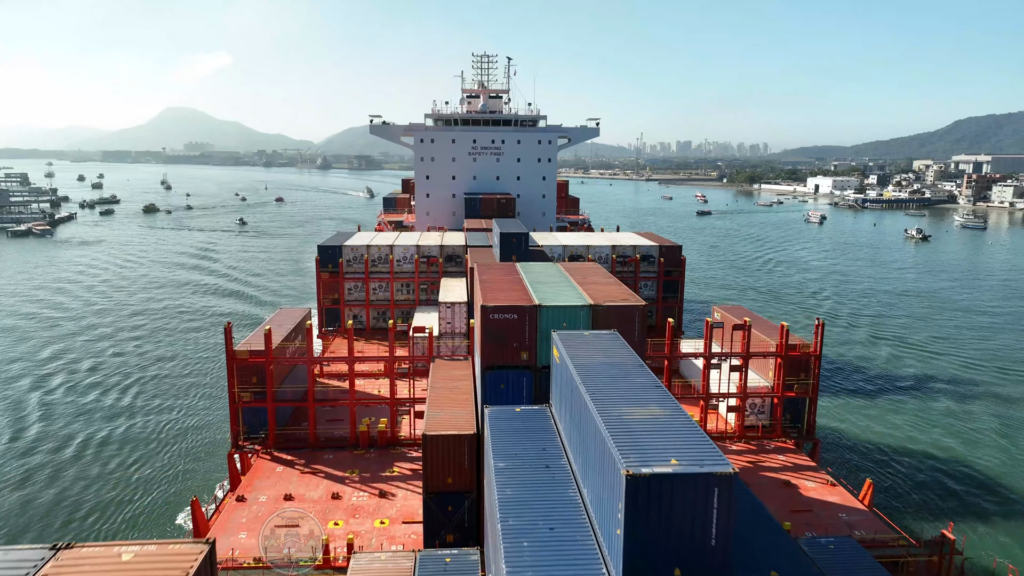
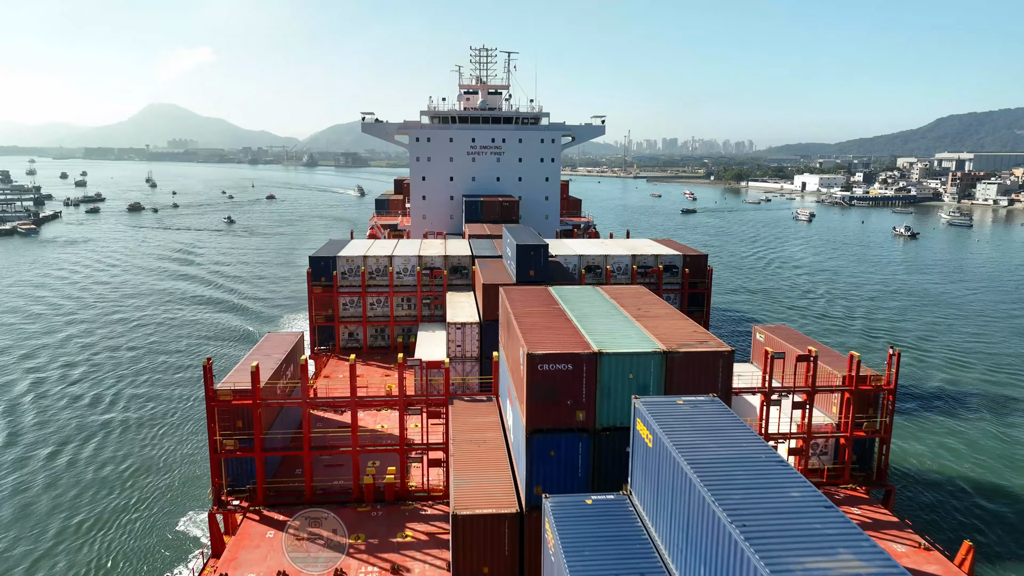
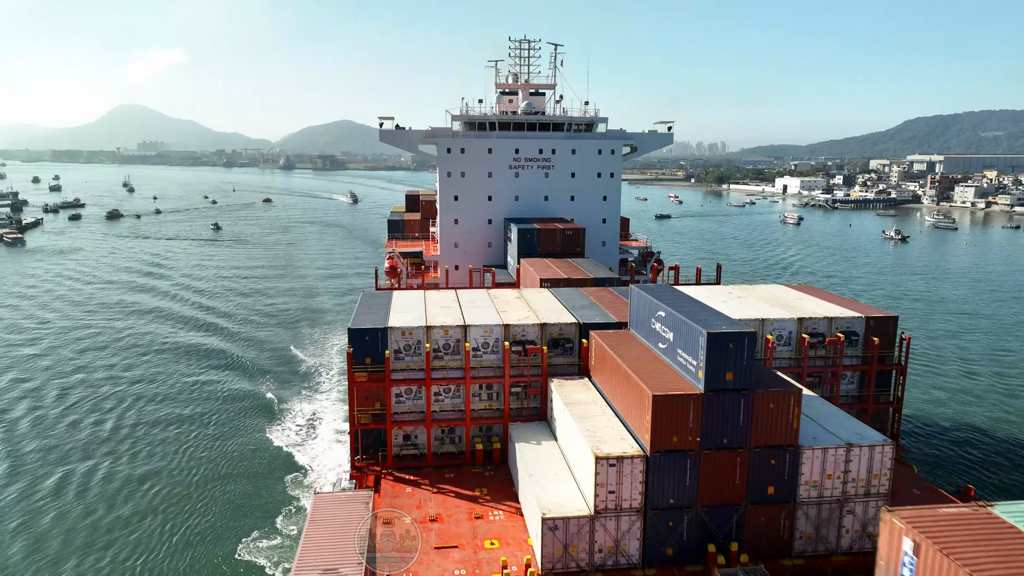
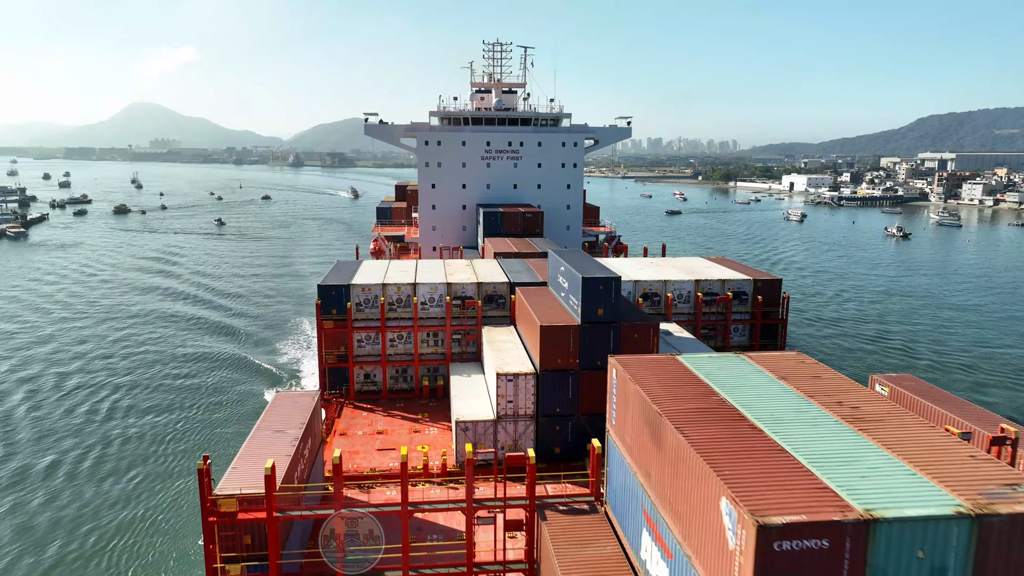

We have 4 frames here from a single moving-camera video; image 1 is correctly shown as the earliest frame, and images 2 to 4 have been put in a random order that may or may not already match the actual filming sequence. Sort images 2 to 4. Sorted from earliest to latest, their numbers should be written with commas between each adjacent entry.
2, 4, 3
